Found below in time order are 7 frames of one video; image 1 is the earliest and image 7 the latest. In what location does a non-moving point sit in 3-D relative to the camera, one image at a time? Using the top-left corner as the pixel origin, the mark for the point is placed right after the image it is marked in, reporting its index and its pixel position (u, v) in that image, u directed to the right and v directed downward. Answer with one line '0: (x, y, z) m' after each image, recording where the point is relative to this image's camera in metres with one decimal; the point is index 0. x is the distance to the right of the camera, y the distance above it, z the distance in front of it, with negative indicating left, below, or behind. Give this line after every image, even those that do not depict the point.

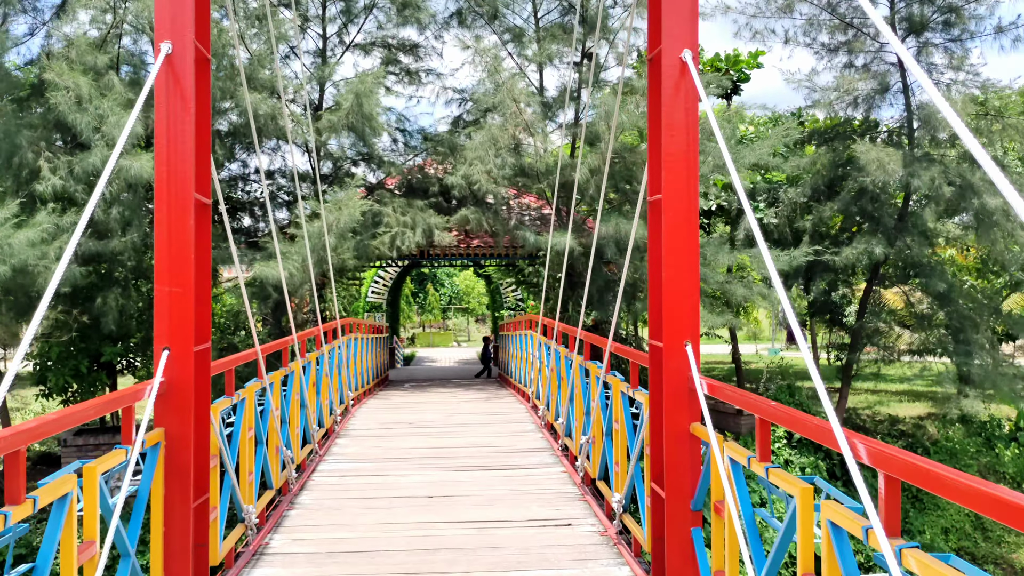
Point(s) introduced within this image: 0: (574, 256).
0: (+0.7, +0.3, +9.2) m
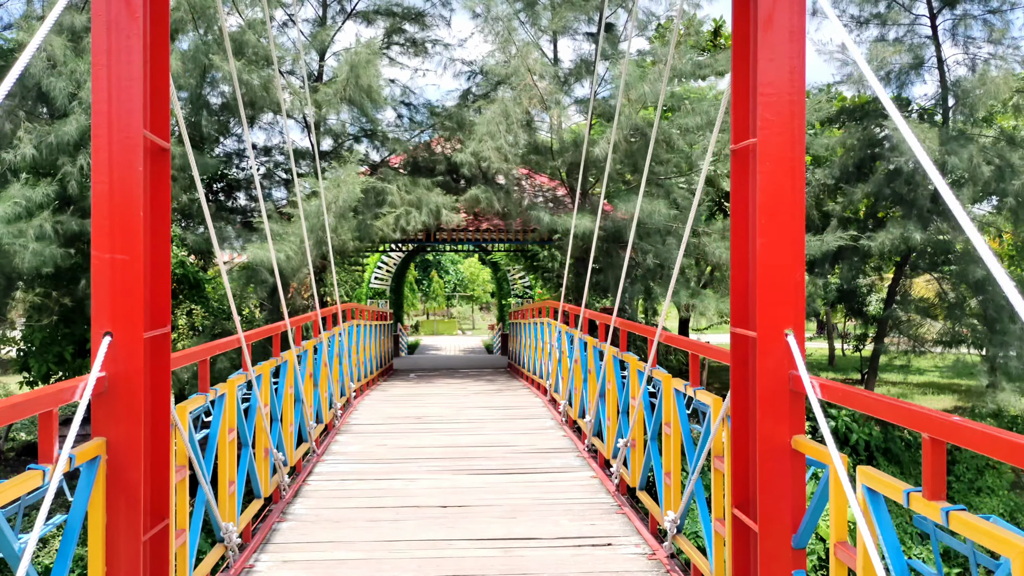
0: (+0.8, +0.5, +8.7) m
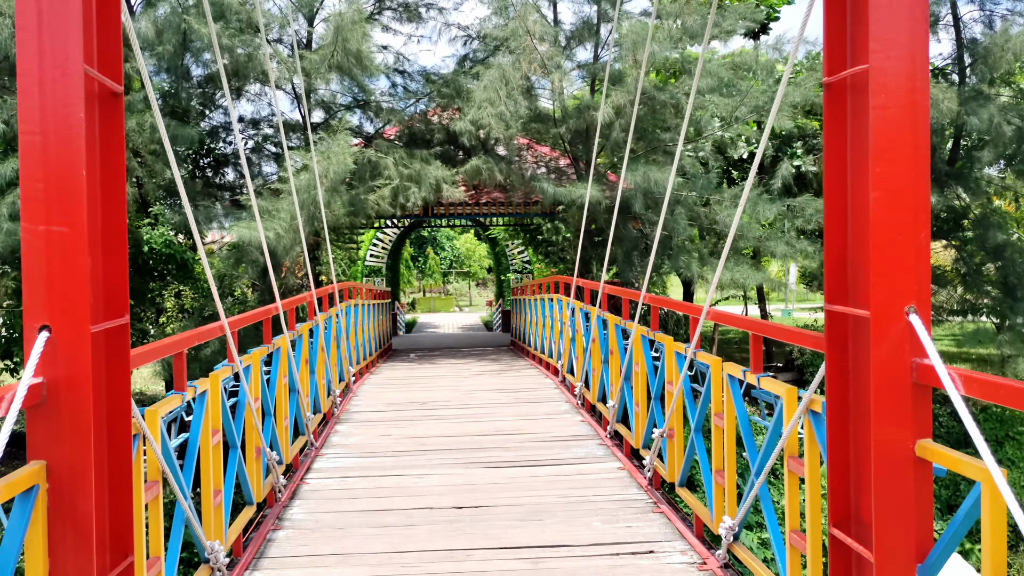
0: (+0.8, +0.7, +8.3) m
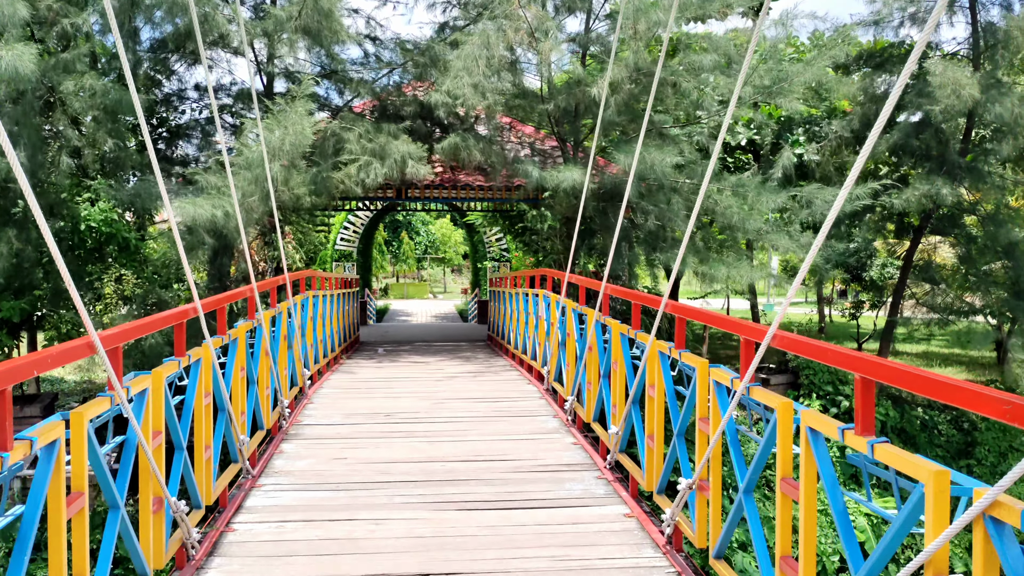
0: (+0.6, +0.8, +7.6) m
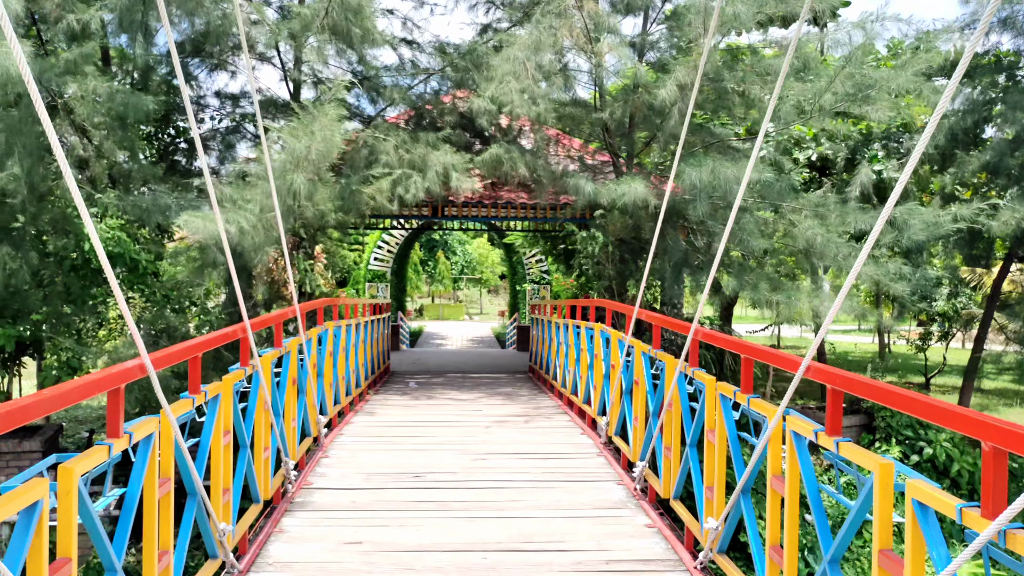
0: (+1.0, +0.6, +6.8) m
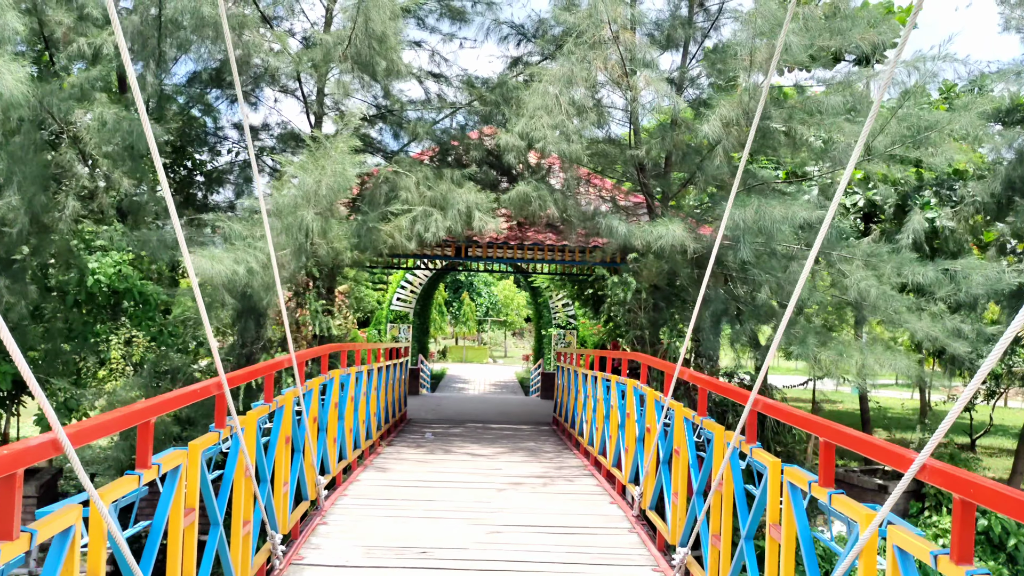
0: (+1.2, +0.2, +6.3) m
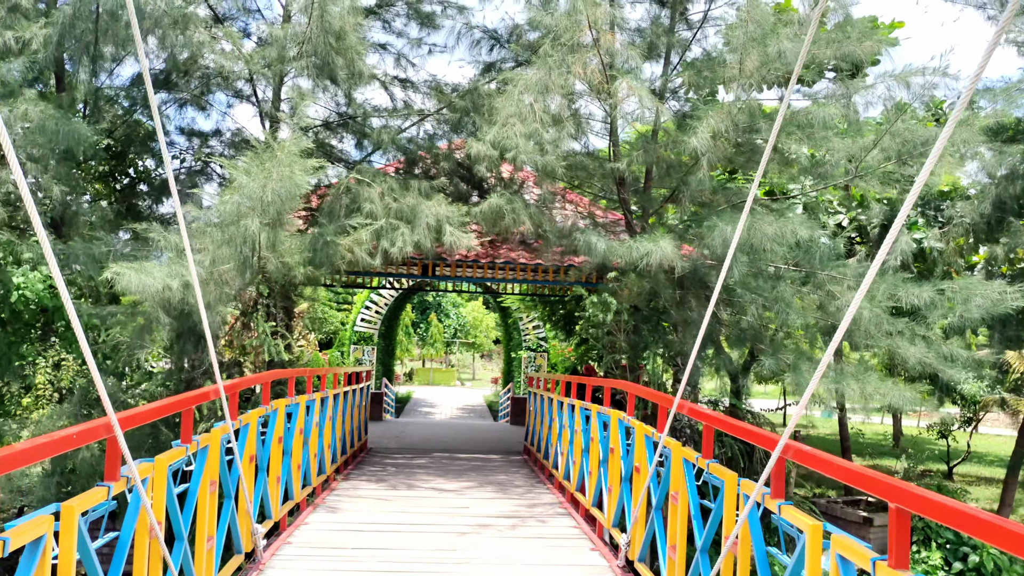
0: (+1.0, 0.0, +5.9) m
